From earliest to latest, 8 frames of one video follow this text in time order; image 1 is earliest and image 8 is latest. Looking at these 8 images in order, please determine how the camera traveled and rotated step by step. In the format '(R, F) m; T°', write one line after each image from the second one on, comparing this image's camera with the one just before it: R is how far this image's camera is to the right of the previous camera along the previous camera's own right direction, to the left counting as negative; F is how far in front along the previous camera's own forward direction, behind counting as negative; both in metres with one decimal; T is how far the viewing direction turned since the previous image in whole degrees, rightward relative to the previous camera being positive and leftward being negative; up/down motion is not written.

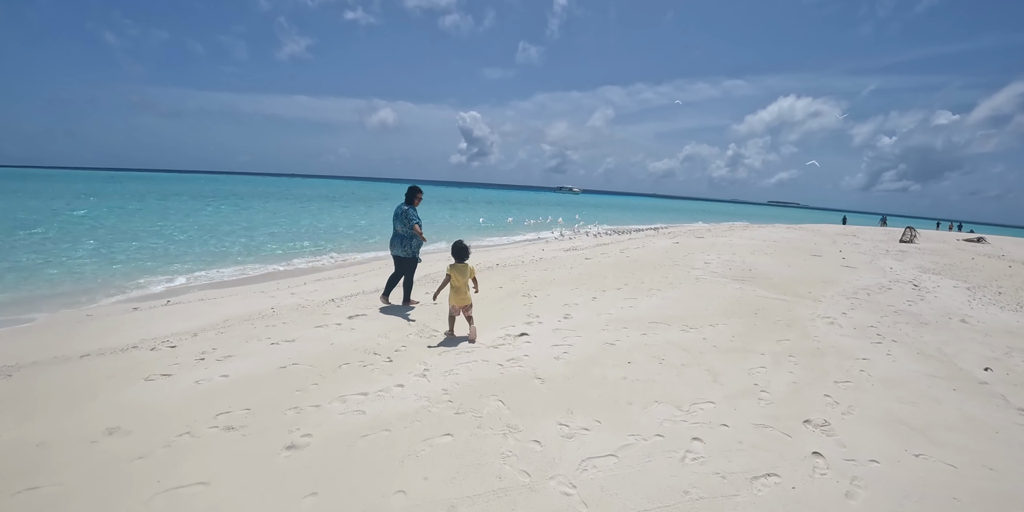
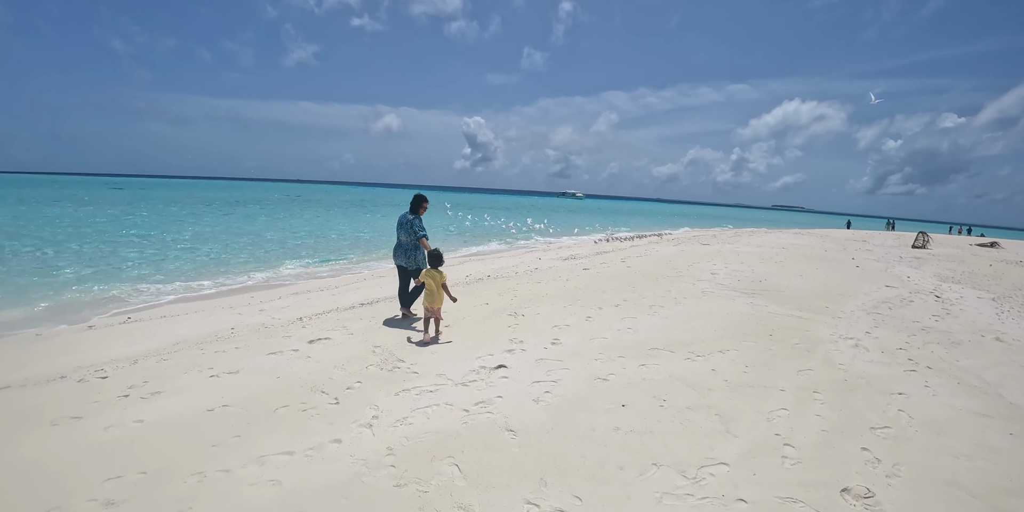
(+0.3, +0.8) m; -1°
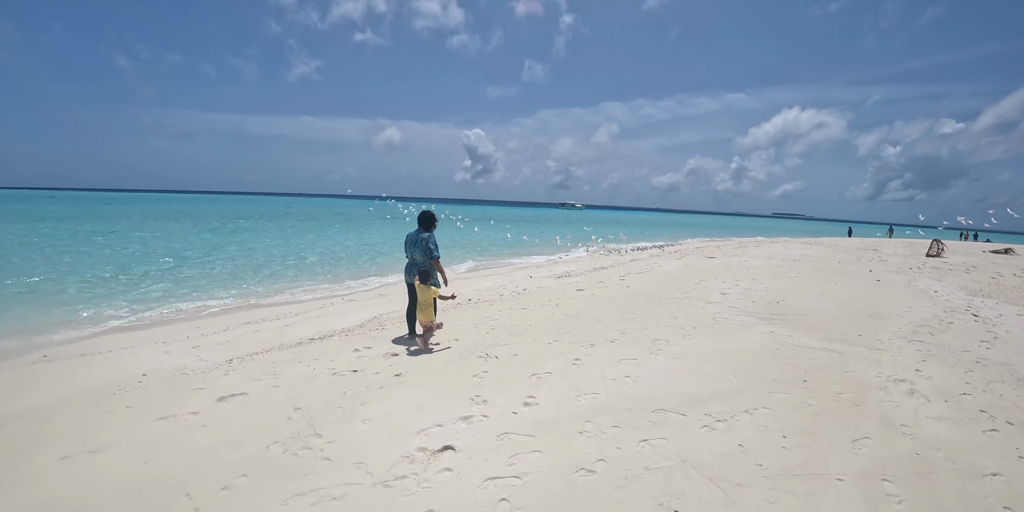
(+0.4, +1.3) m; 0°
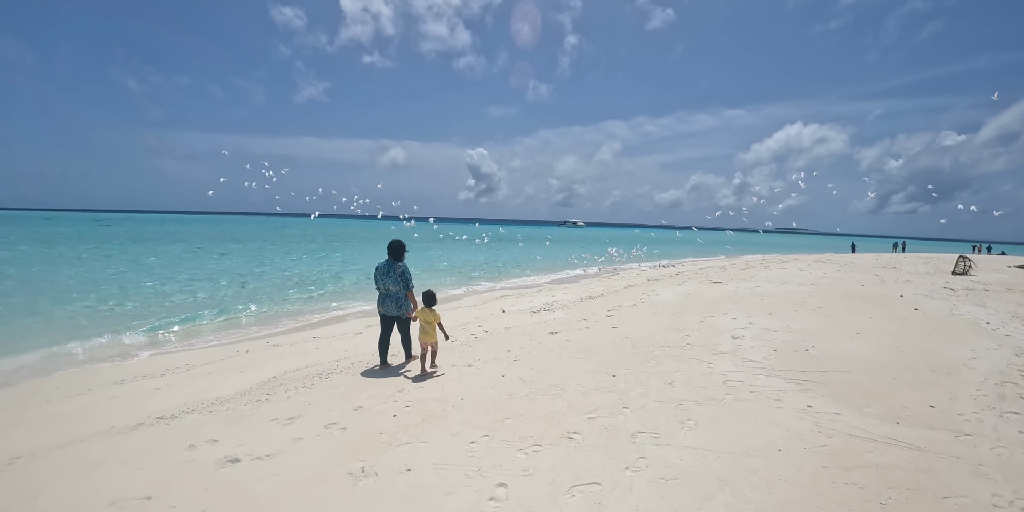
(+0.9, +2.1) m; -1°
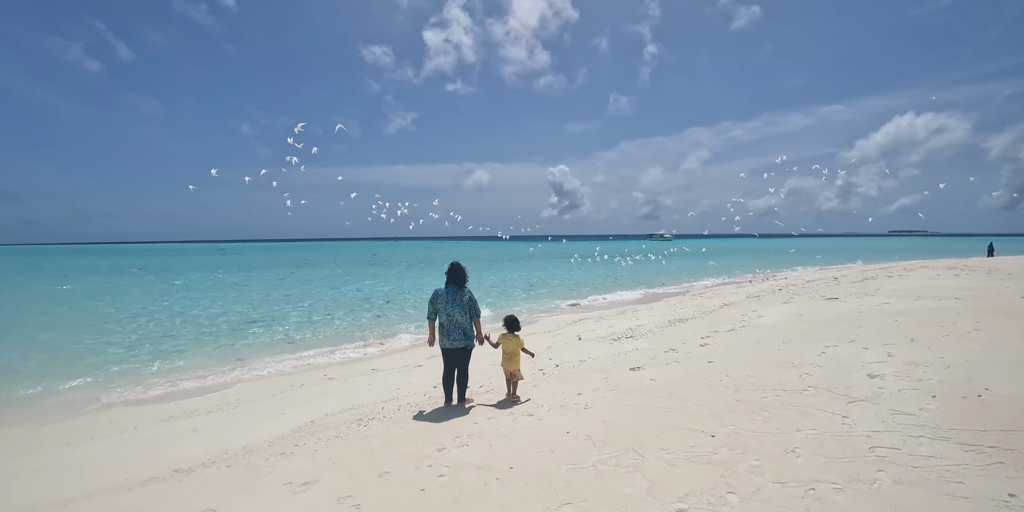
(+0.2, +1.1) m; -10°
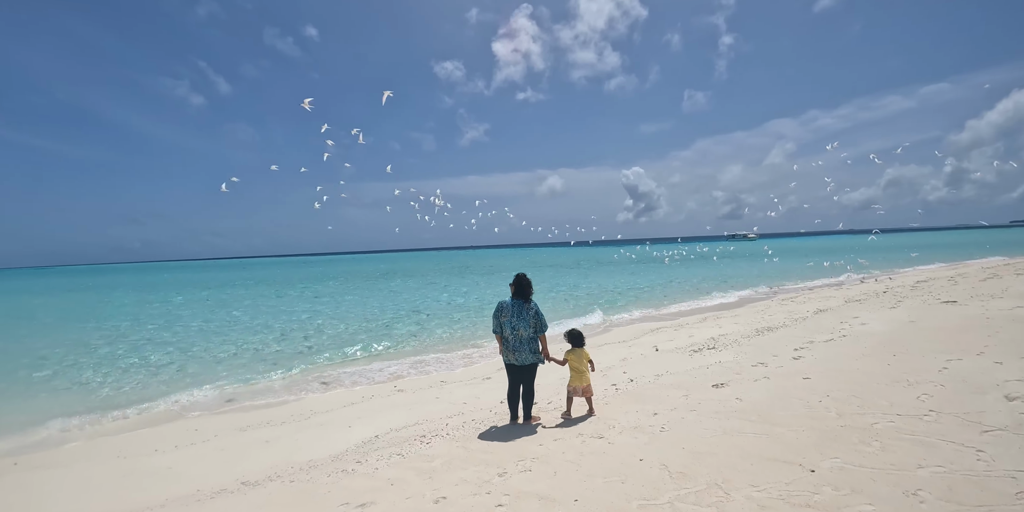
(+0.1, +0.3) m; -9°
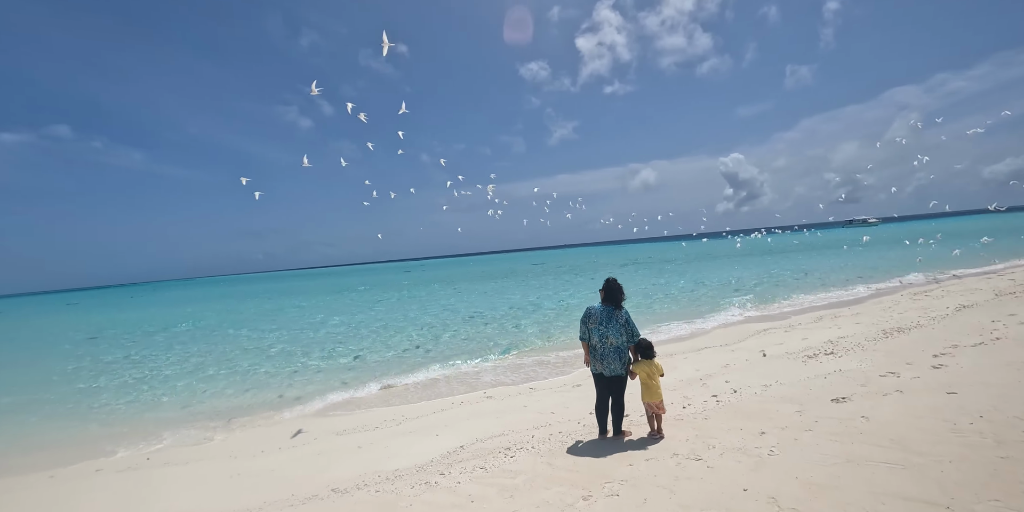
(+0.1, +0.2) m; -11°
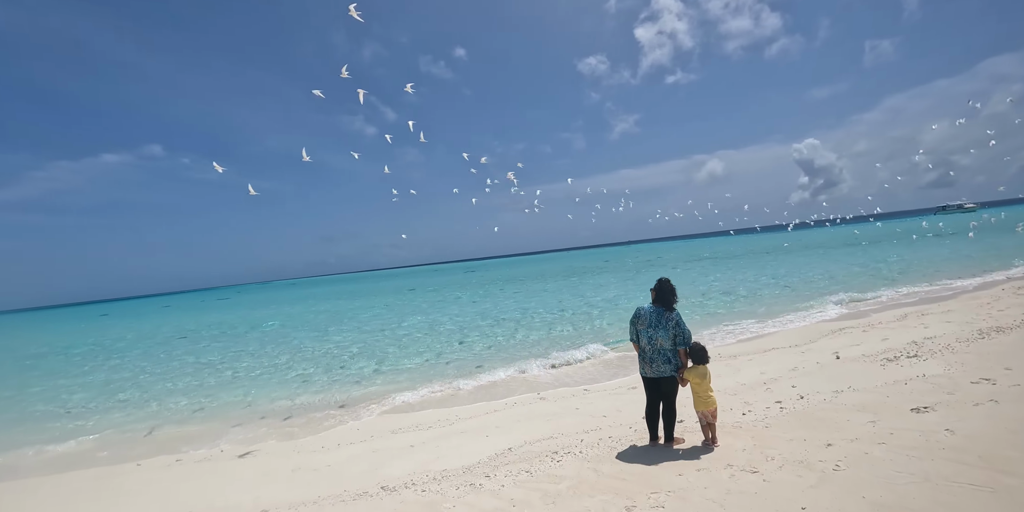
(+0.2, 0.0) m; -7°
